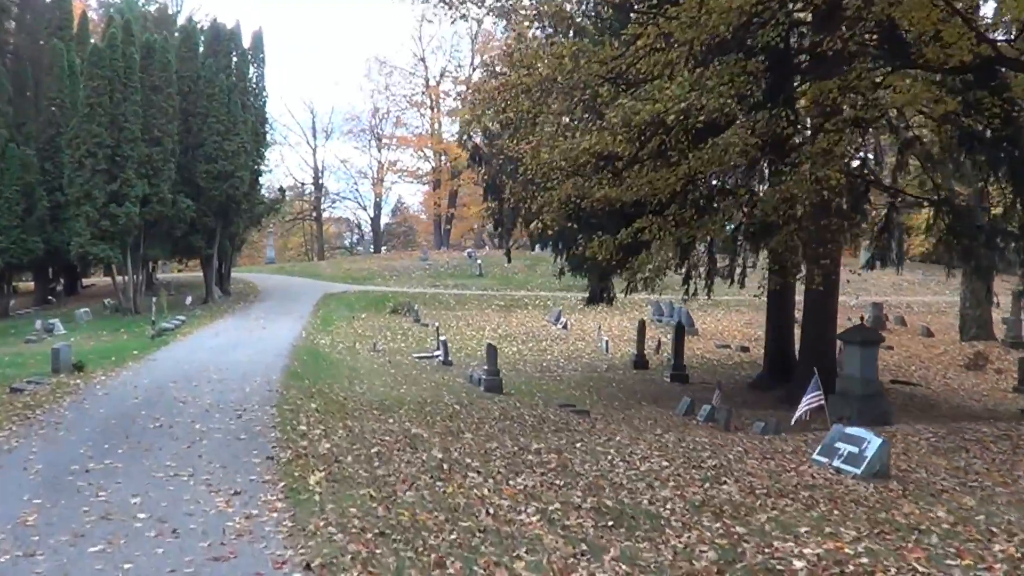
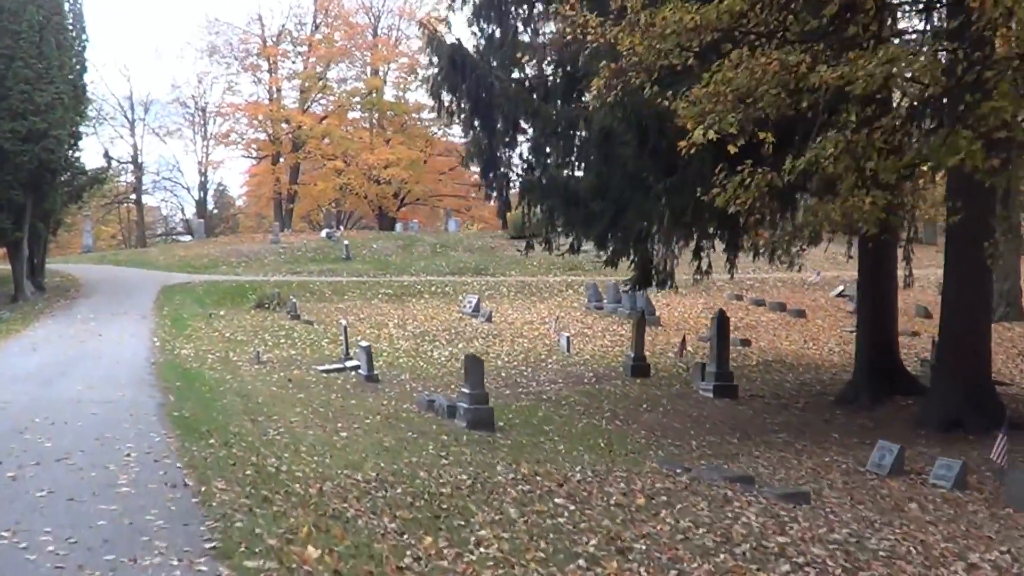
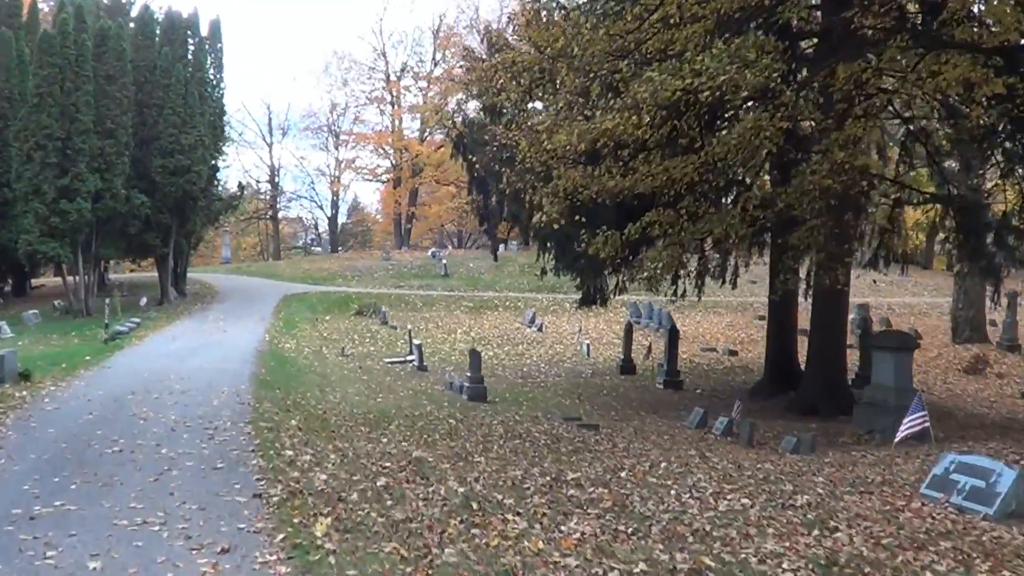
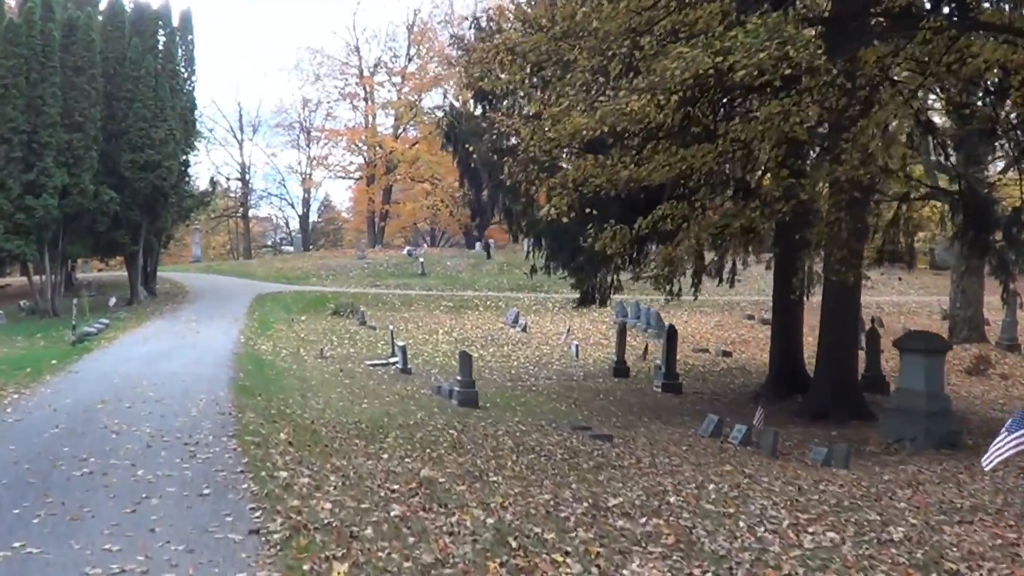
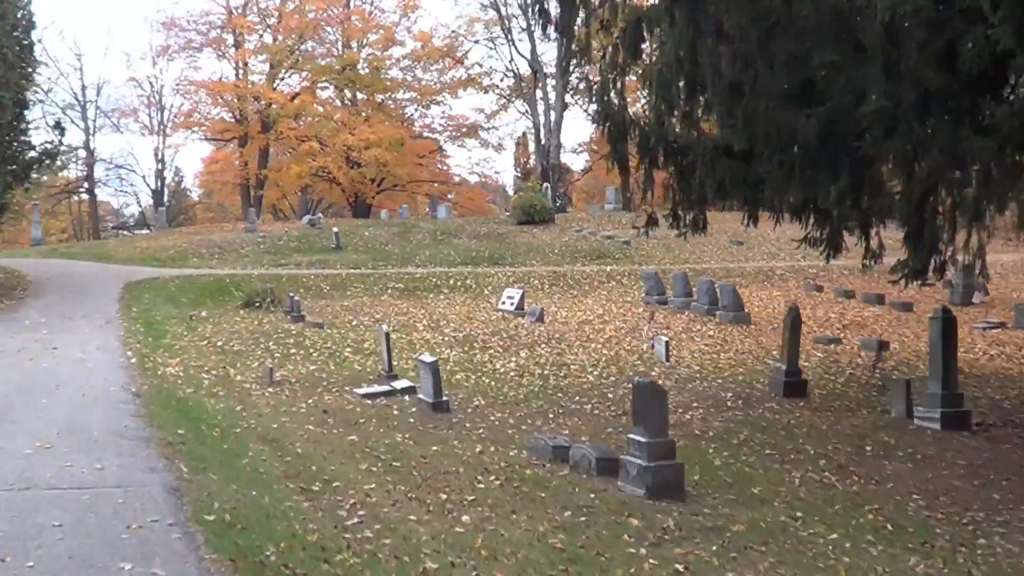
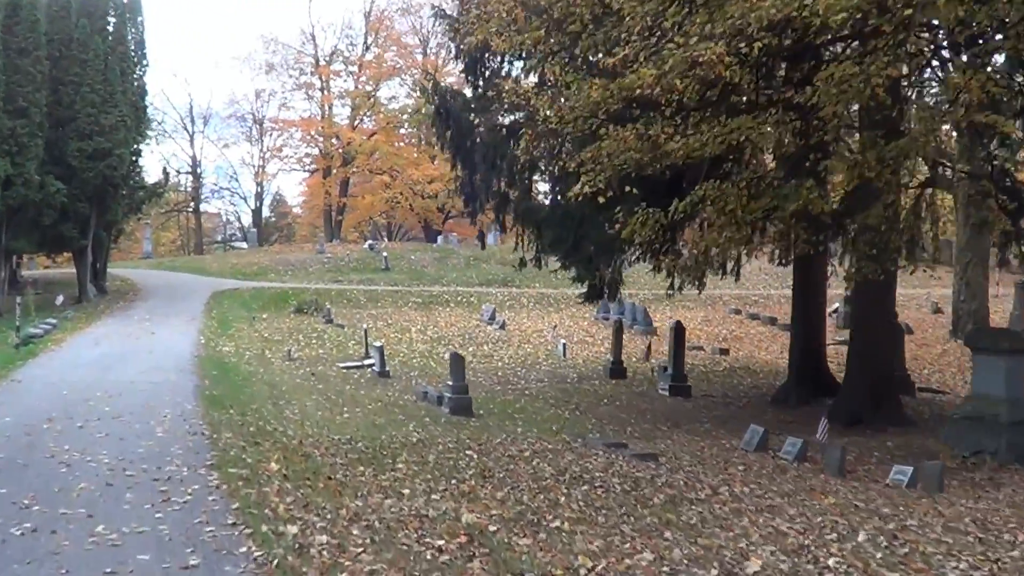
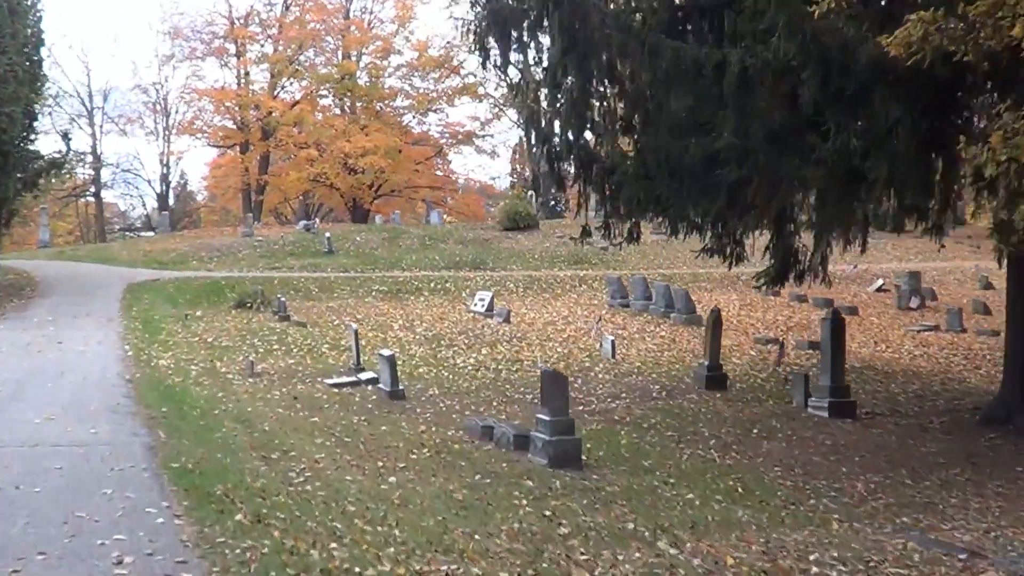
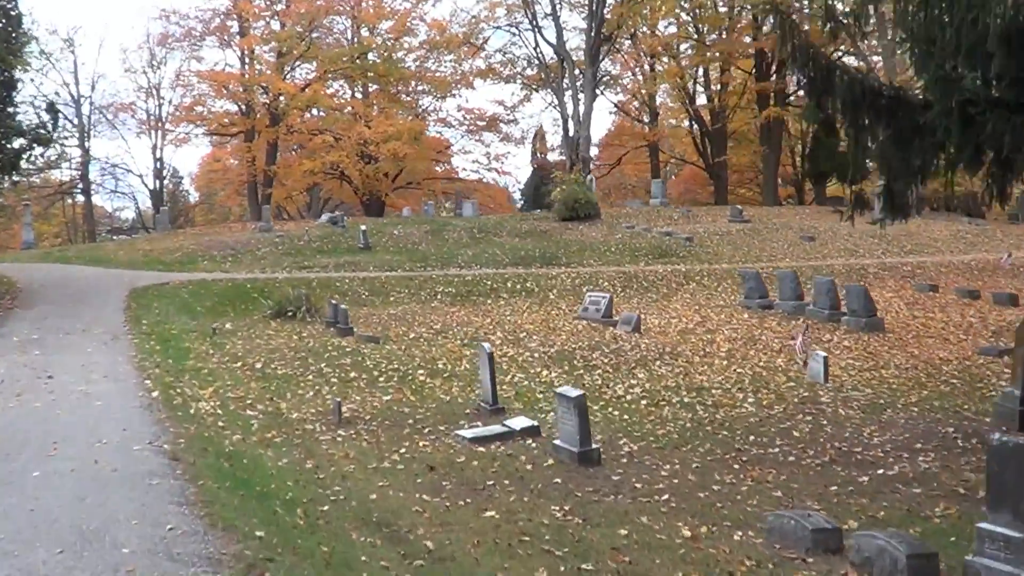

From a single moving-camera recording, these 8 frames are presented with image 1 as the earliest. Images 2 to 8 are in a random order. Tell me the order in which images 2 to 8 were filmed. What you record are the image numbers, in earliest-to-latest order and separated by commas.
3, 4, 6, 2, 7, 5, 8
